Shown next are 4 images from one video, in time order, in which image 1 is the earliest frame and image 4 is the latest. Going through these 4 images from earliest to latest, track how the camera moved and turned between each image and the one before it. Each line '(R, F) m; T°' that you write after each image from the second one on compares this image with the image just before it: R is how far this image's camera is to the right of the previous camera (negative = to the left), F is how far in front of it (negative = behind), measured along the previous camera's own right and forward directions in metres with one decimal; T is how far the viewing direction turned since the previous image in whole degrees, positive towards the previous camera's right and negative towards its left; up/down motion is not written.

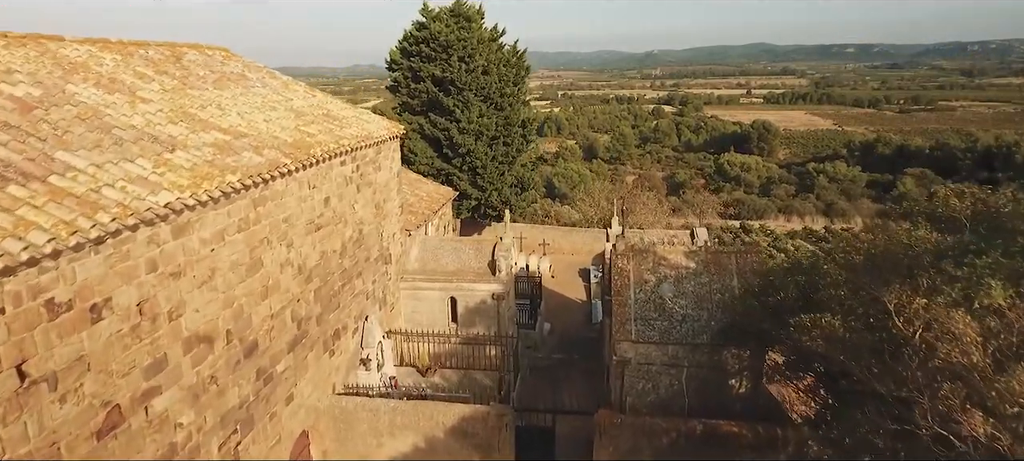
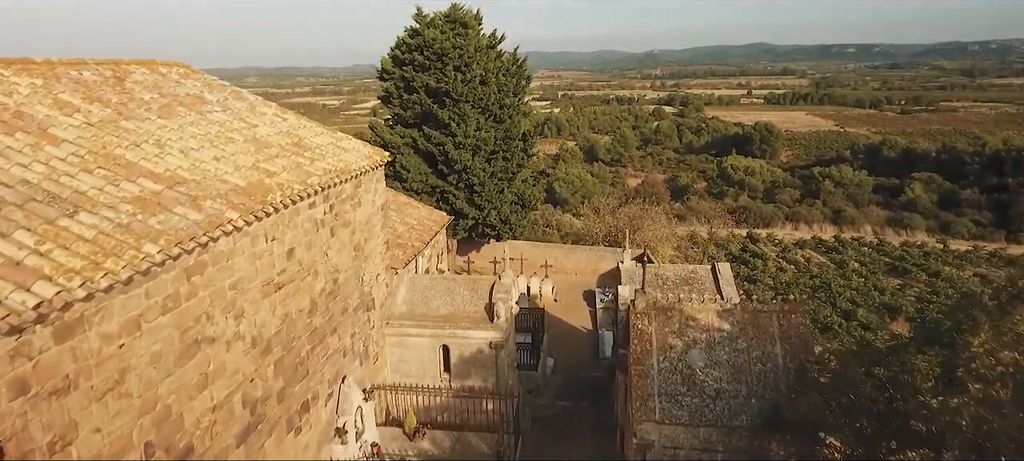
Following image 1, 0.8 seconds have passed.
(0.0, +1.2) m; 0°
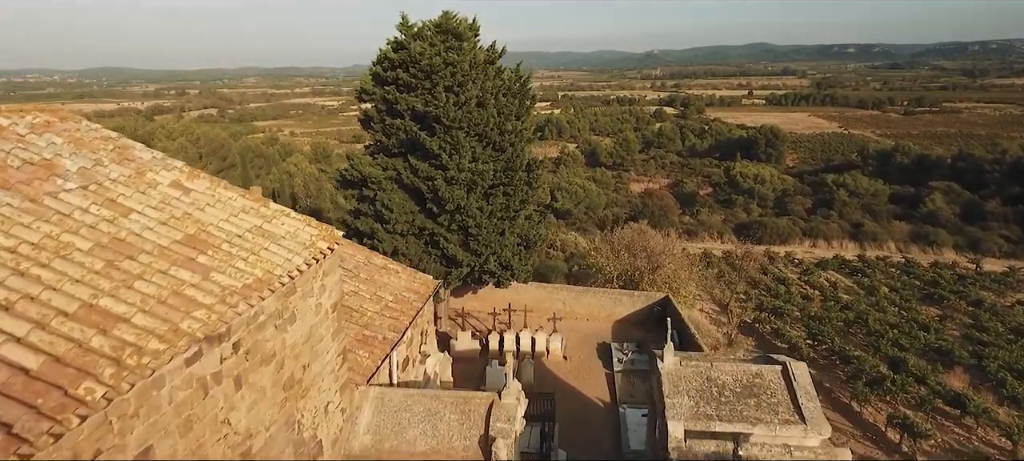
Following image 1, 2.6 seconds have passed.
(-0.1, +2.5) m; 0°
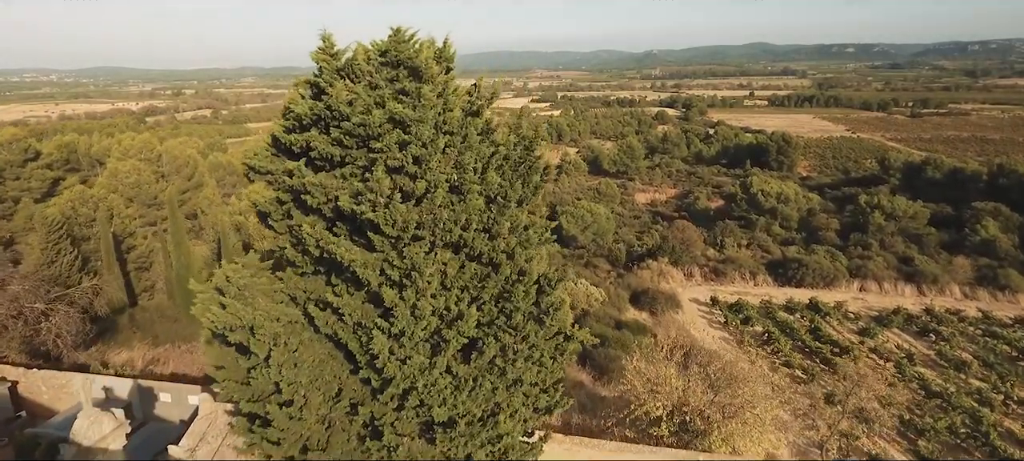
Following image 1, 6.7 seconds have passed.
(0.0, +5.9) m; 0°
